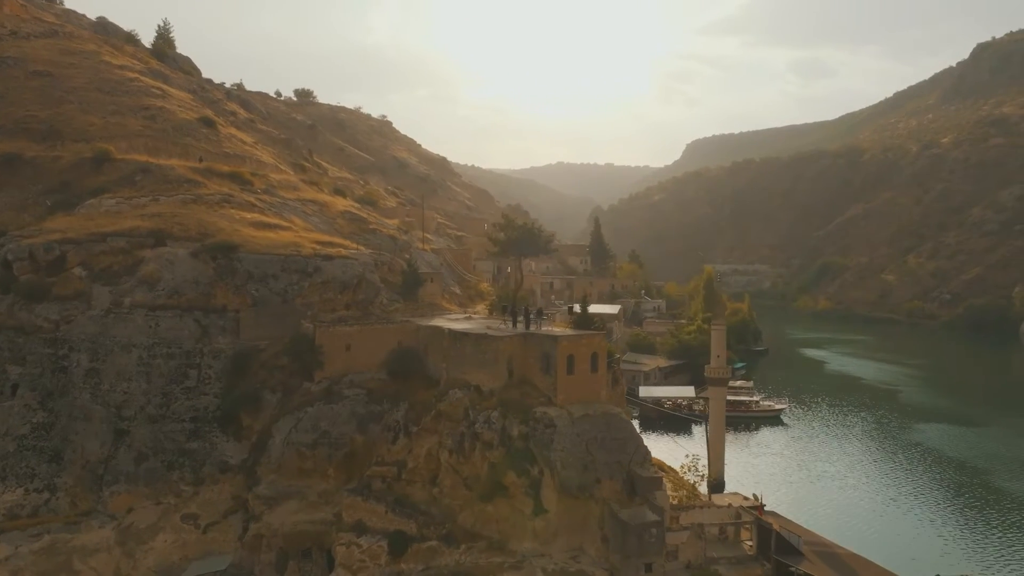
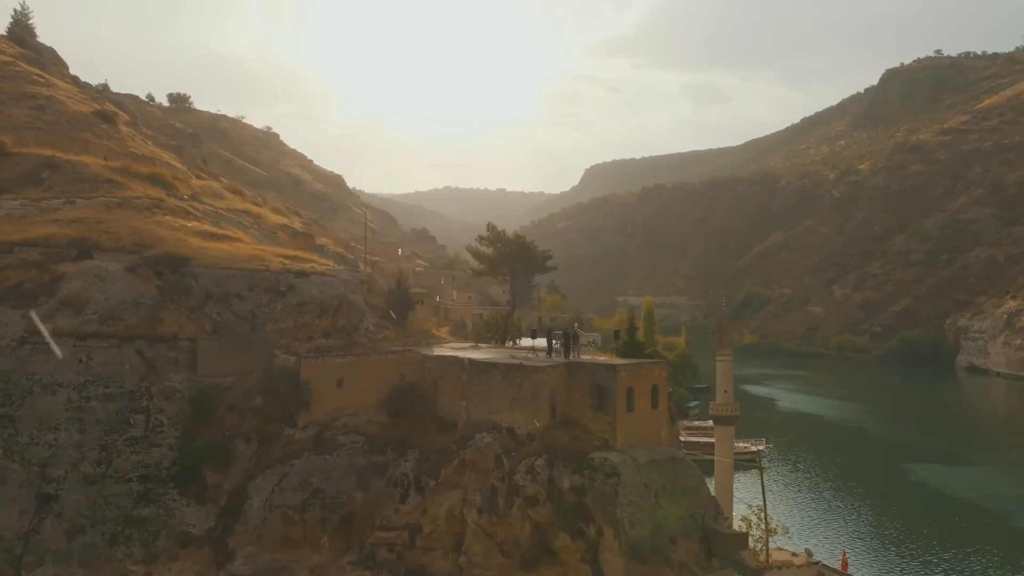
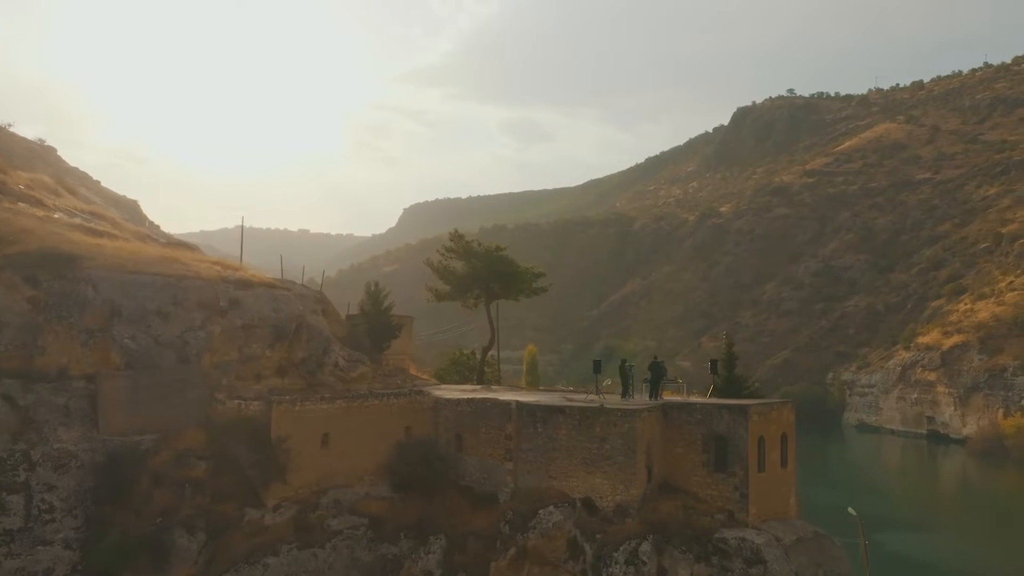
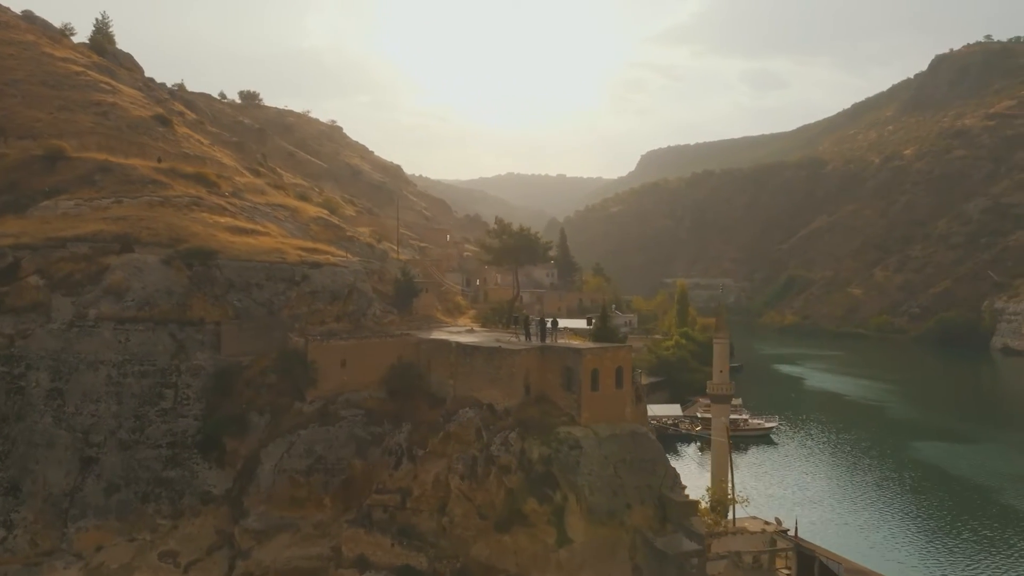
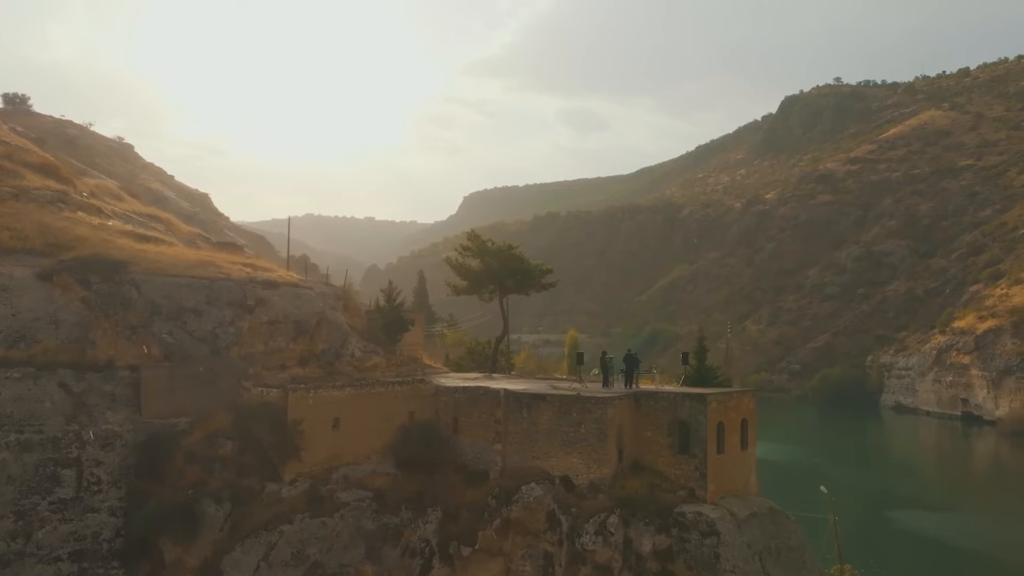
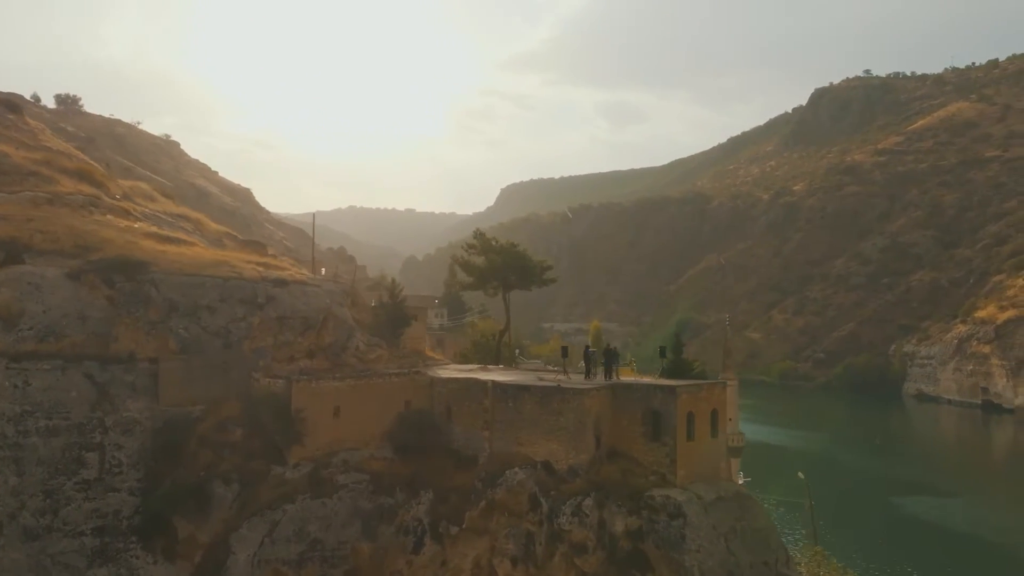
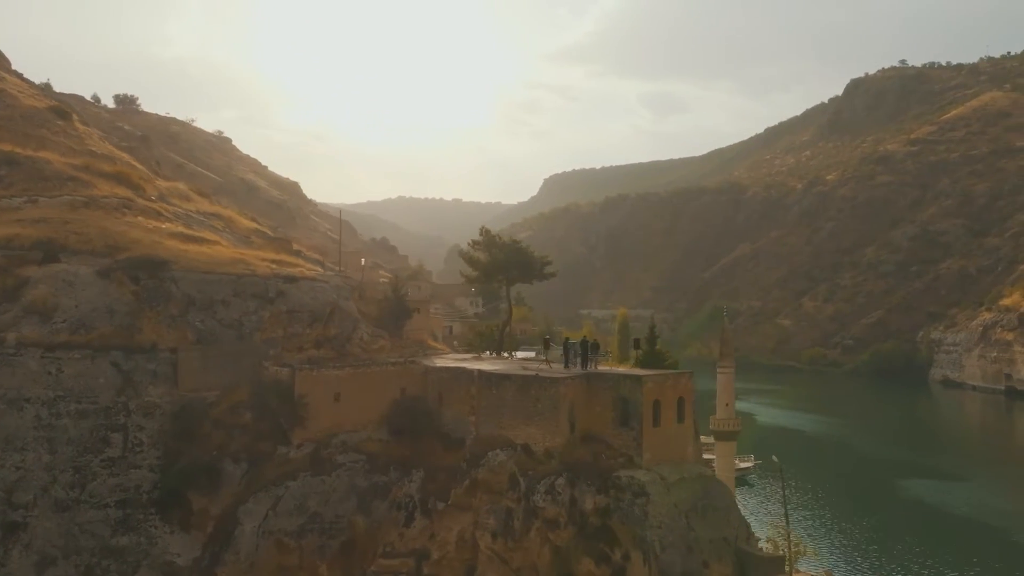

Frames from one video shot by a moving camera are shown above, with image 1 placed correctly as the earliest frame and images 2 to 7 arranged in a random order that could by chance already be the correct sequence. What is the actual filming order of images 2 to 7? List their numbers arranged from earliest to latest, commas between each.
4, 2, 7, 6, 5, 3
